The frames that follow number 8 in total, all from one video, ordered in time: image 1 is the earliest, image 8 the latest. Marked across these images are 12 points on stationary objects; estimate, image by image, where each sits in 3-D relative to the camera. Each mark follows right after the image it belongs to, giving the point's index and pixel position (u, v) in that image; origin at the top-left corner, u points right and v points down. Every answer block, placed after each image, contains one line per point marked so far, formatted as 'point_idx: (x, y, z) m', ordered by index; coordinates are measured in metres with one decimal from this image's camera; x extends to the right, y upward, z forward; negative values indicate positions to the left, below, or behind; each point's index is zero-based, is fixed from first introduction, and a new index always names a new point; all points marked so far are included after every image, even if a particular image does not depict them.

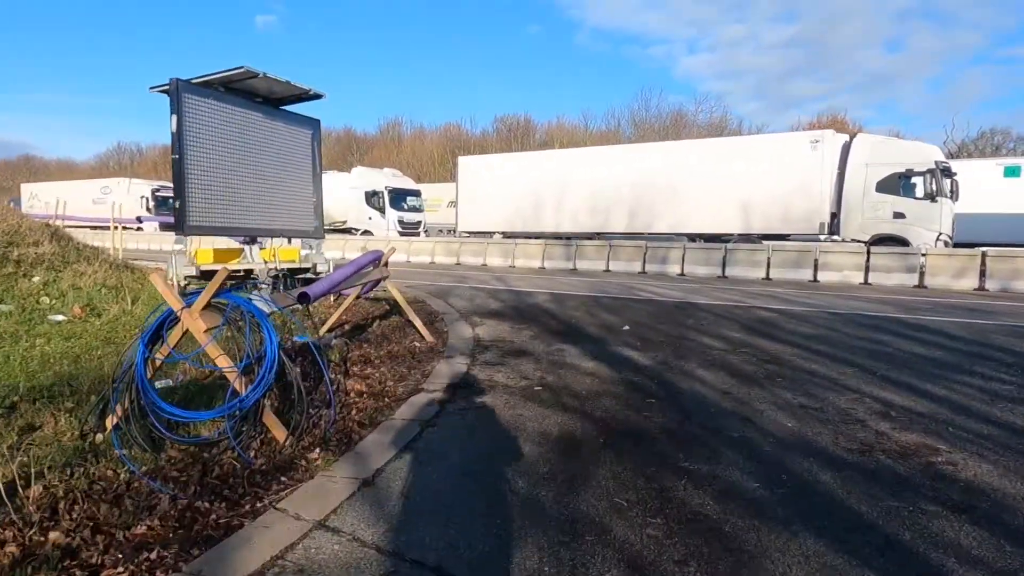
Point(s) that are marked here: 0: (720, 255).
0: (+6.0, +0.9, +19.1) m
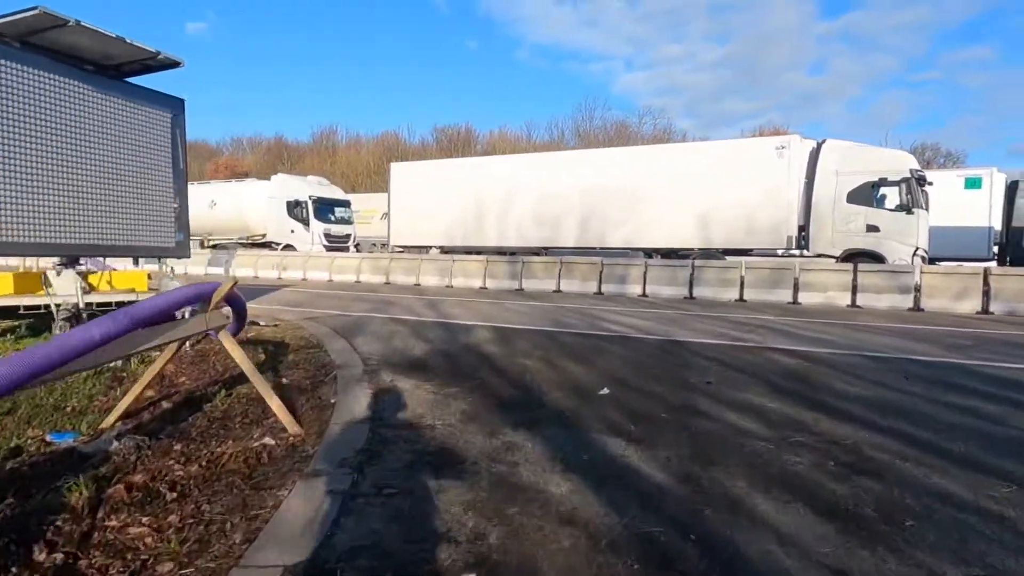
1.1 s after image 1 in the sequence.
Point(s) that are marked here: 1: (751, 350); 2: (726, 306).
0: (+4.4, +0.3, +16.7) m
1: (+2.8, -0.7, +7.9) m
2: (+4.8, -0.4, +15.1) m
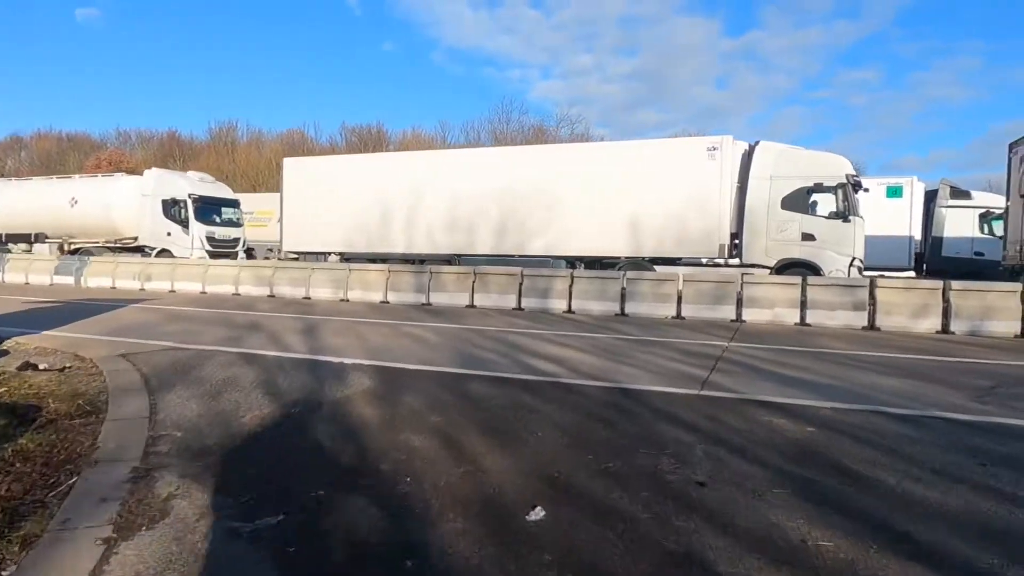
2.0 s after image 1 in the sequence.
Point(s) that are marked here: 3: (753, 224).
0: (+2.3, 0.0, +14.6) m
1: (+1.9, -1.0, +5.7) m
2: (+3.0, -0.7, +13.1) m
3: (+6.9, +1.8, +19.1) m
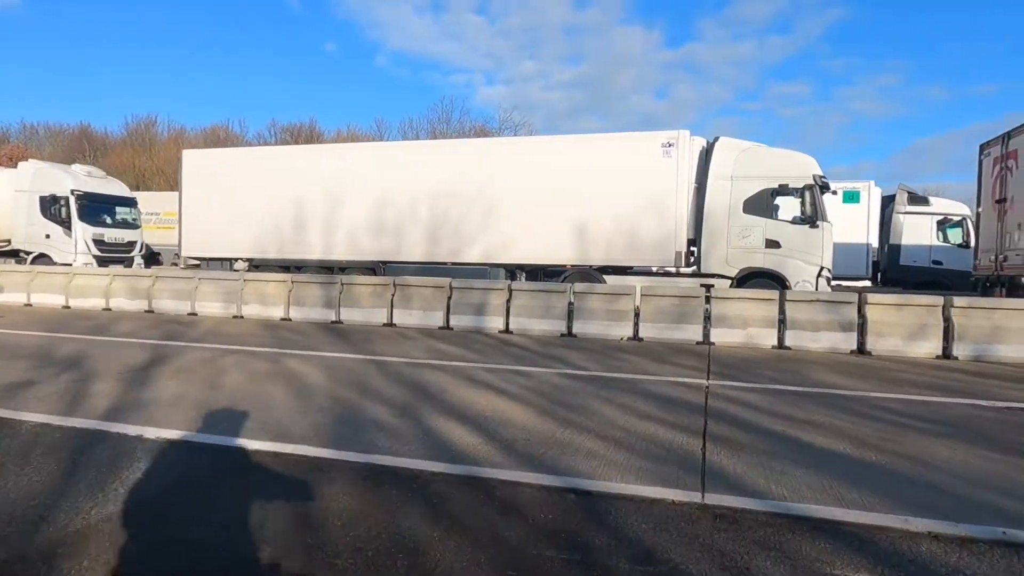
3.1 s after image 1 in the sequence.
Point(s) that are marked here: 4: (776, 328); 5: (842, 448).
0: (+0.9, -0.3, +12.3) m
1: (+1.3, -1.2, +3.3) m
2: (+1.7, -1.0, +10.8) m
3: (+5.2, +1.5, +17.1) m
4: (+4.5, -0.7, +11.3) m
5: (+2.4, -1.2, +4.9) m
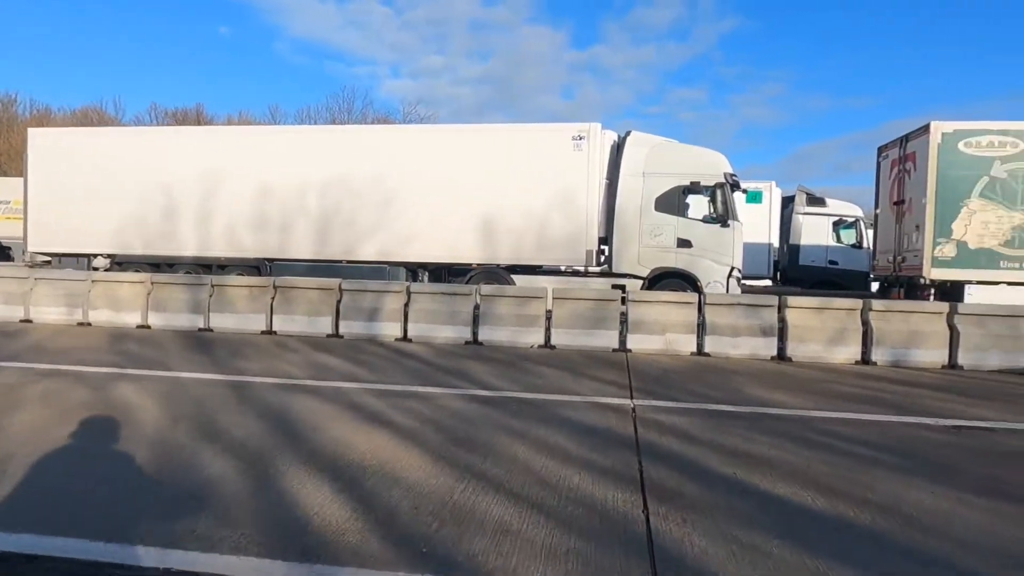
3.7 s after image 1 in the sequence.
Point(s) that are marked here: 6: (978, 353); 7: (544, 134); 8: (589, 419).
0: (-0.7, -0.3, +11.1) m
1: (+0.8, -1.3, +2.3) m
2: (+0.3, -1.0, +9.7) m
3: (+2.8, +1.5, +16.5) m
4: (+2.9, -0.7, +10.6) m
5: (+1.8, -1.3, +4.0) m
6: (+6.9, -1.0, +9.9) m
7: (+0.8, +3.8, +16.5) m
8: (+0.7, -1.2, +5.9) m
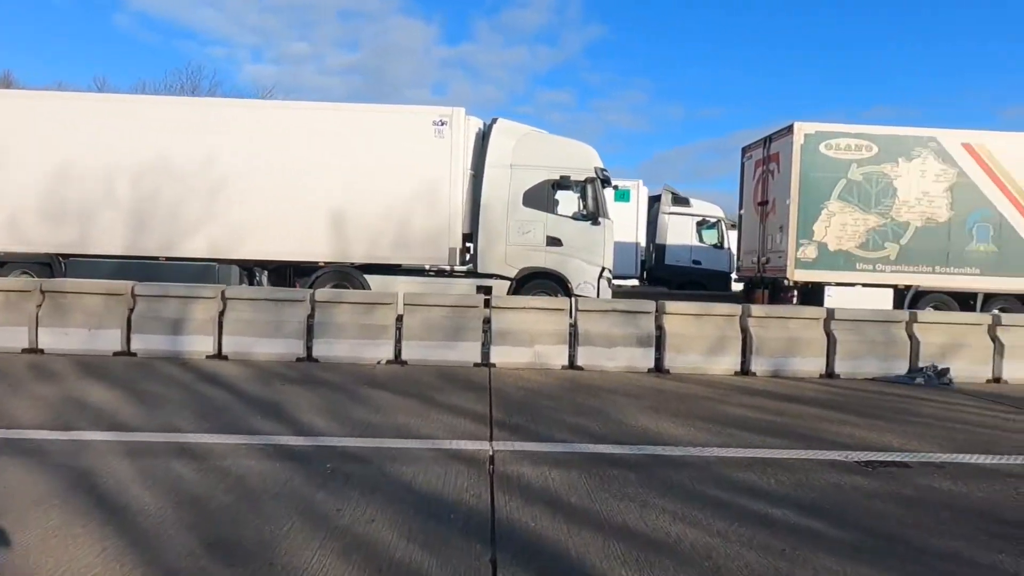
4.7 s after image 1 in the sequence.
0: (-2.9, -0.4, +9.1) m
1: (+0.3, -1.4, +0.8) m
2: (-1.7, -1.1, +7.9) m
3: (-0.5, +1.5, +15.1) m
4: (+0.8, -0.8, +9.3) m
5: (+0.9, -1.3, +2.6) m
6: (+4.8, -1.0, +9.4) m
7: (-2.5, +3.8, +14.7) m
8: (-0.5, -1.2, +4.3) m
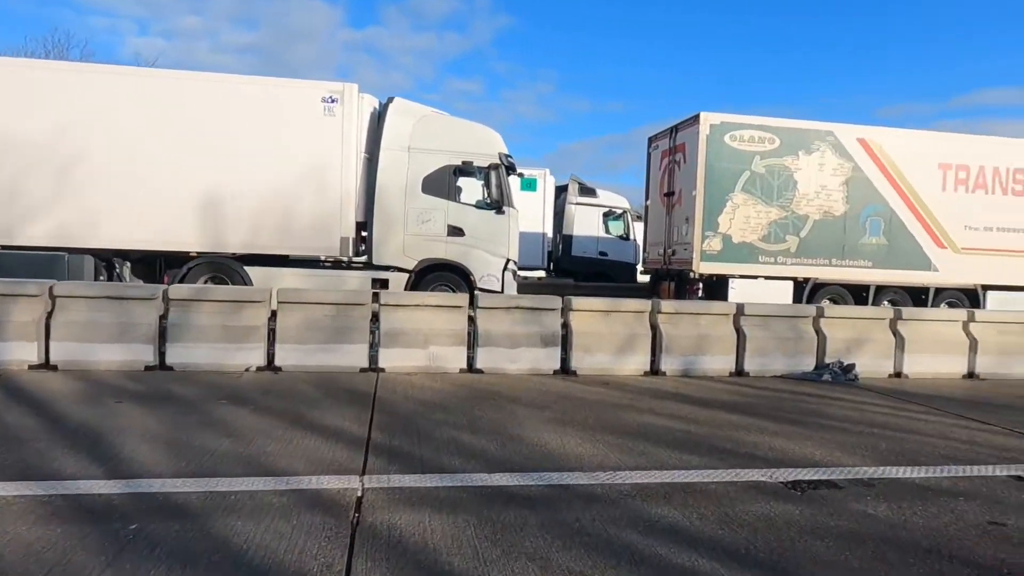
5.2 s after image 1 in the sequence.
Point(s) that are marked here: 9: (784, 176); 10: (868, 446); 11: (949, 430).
0: (-4.2, -0.3, +7.7) m
1: (+0.1, -1.5, -0.1) m
2: (-2.8, -1.1, +6.7) m
3: (-2.6, +1.6, +13.9) m
4: (-0.6, -0.7, +8.4) m
5: (+0.5, -1.4, +1.8) m
6: (+3.4, -1.0, +9.1) m
7: (-4.5, +3.9, +13.3) m
8: (-1.2, -1.3, +3.3) m
9: (+6.2, +2.6, +15.2) m
10: (+3.0, -1.3, +5.6) m
11: (+4.2, -1.4, +6.3) m
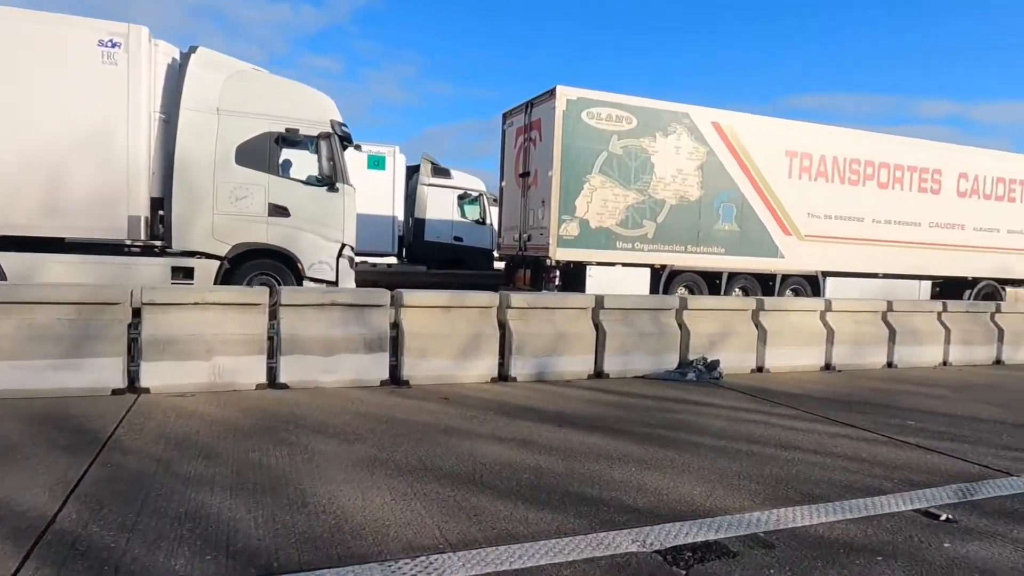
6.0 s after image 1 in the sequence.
0: (-5.9, -0.3, +5.1) m
1: (0.0, -1.6, -1.6) m
2: (-4.3, -1.1, +4.5) m
3: (-5.6, +1.8, +11.5) m
4: (-2.5, -0.7, +6.6) m
5: (-0.1, -1.4, +0.3) m
6: (+1.4, -0.8, +8.0) m
7: (-7.3, +4.1, +10.4) m
8: (-2.0, -1.3, +1.4) m
9: (+2.8, +2.8, +14.5) m
10: (+1.7, -1.3, +4.6) m
11: (+2.6, -1.3, +5.5) m
